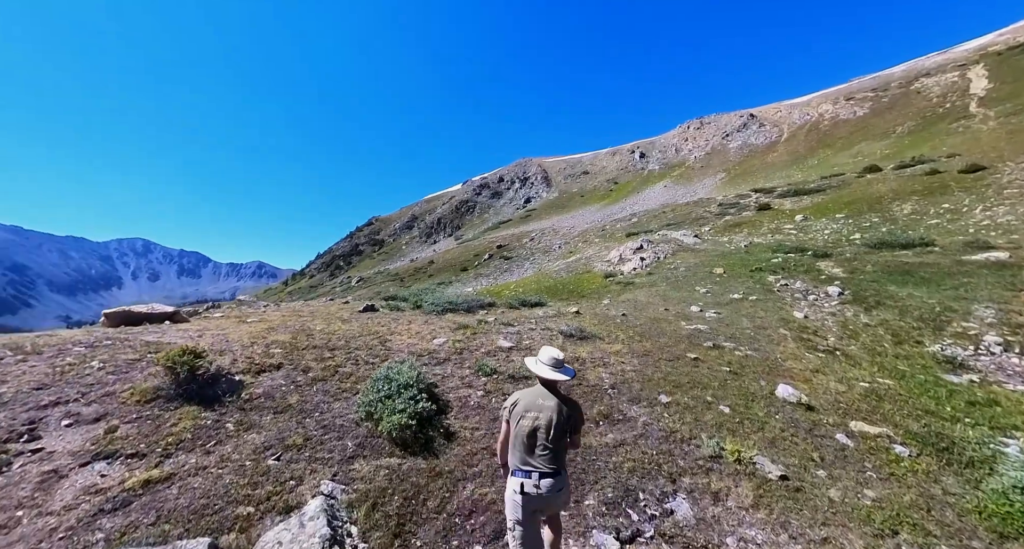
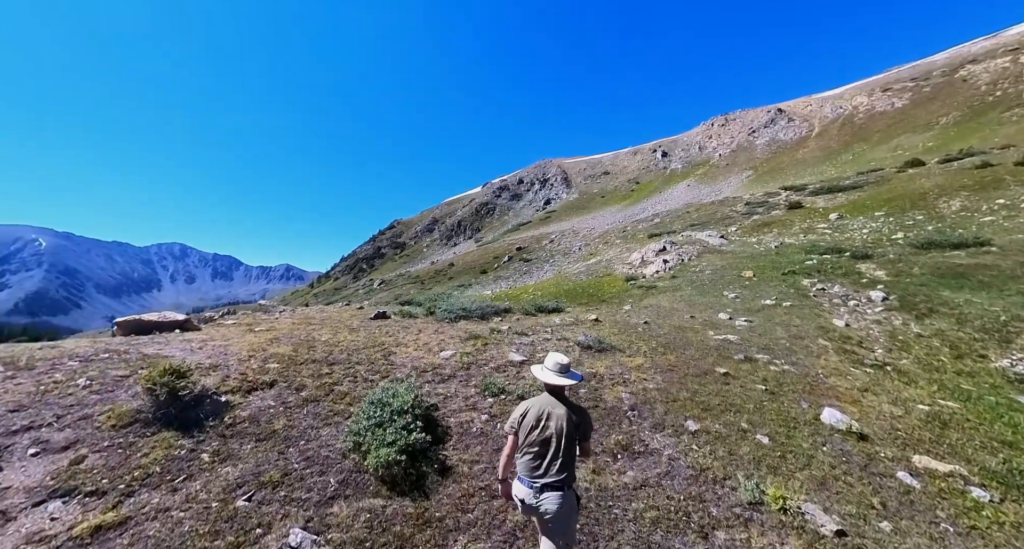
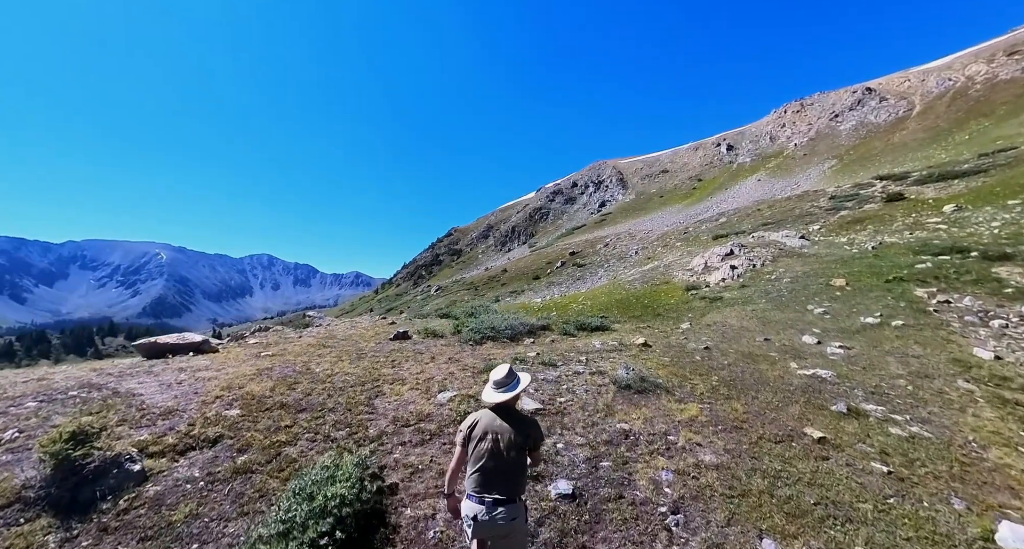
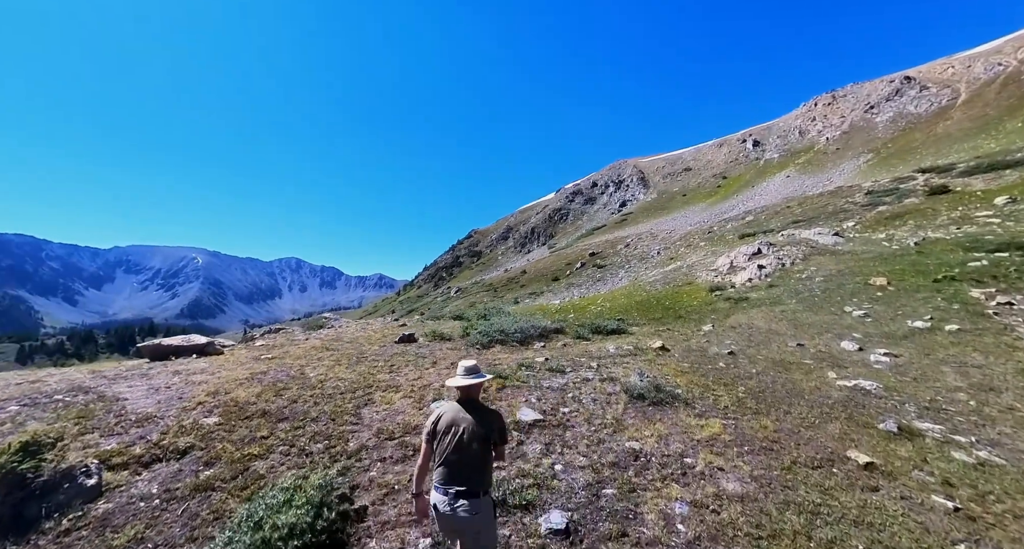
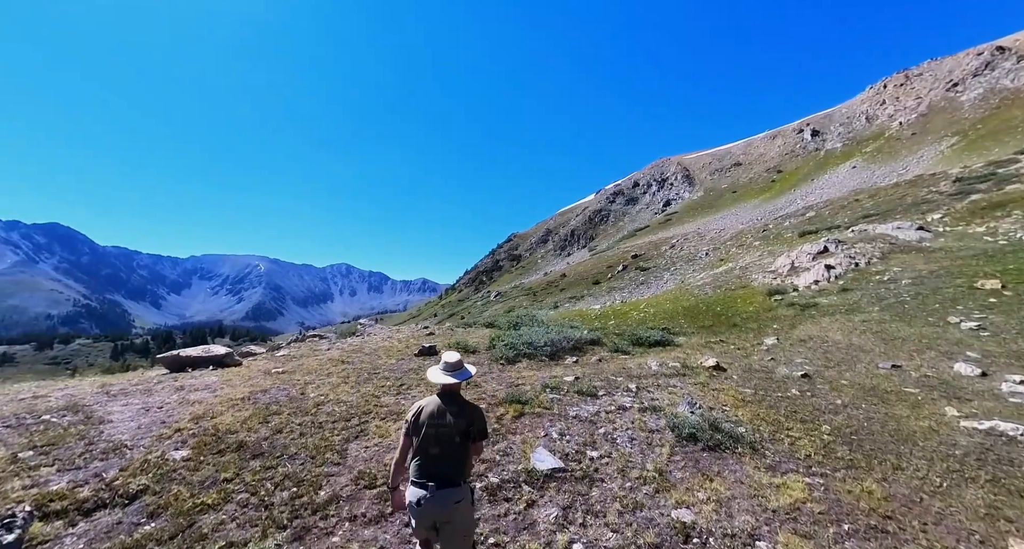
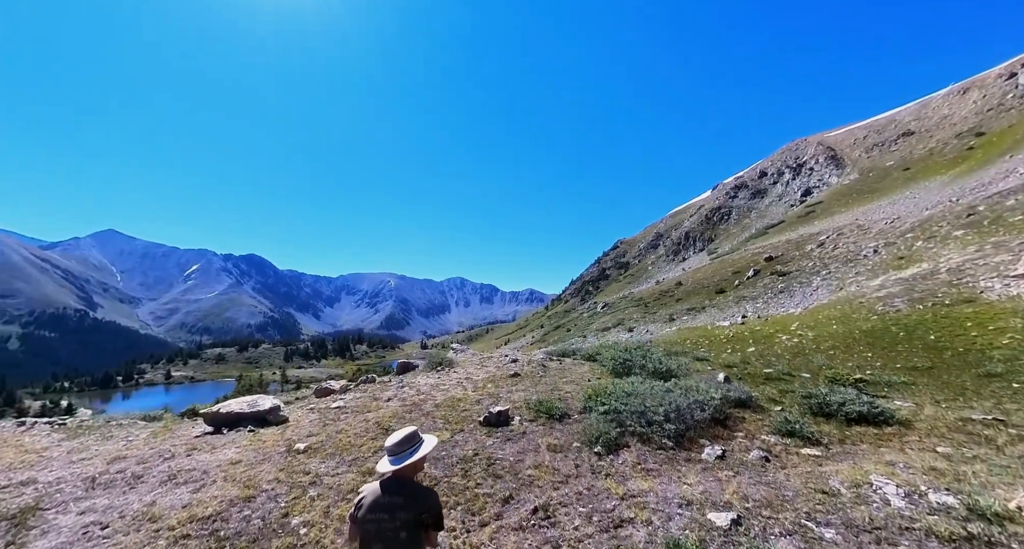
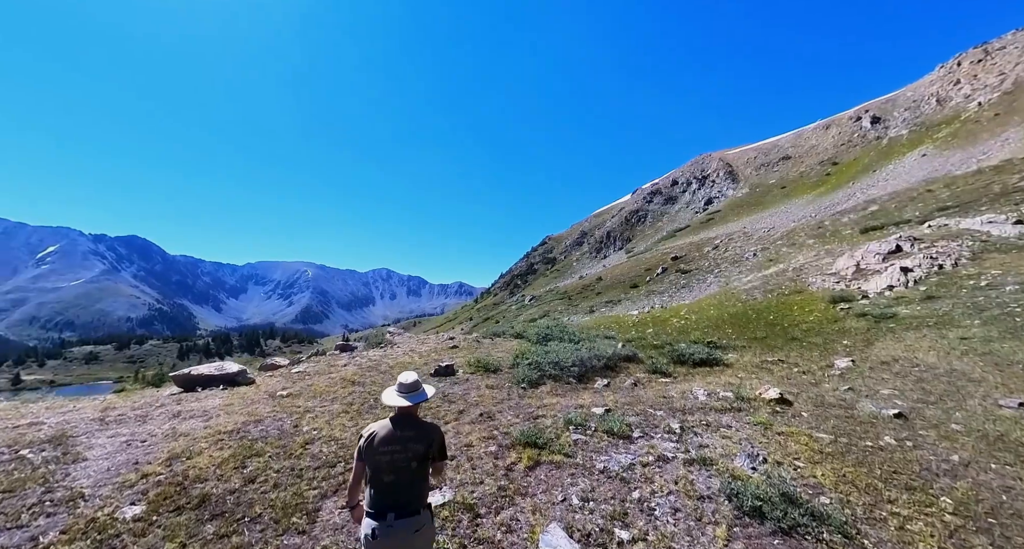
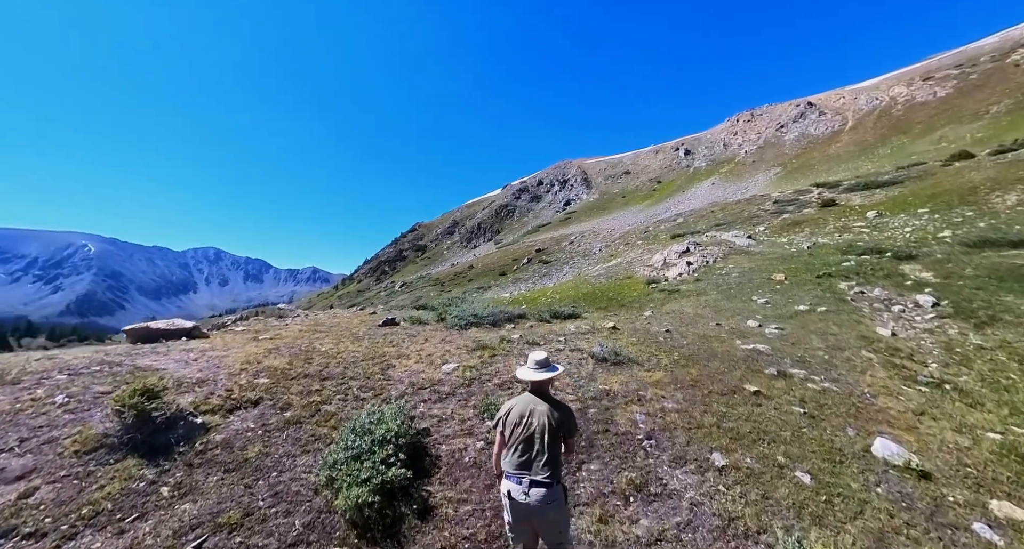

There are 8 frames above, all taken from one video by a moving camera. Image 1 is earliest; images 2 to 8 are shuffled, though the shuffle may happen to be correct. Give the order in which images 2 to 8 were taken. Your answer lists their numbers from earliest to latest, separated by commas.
2, 8, 3, 4, 5, 7, 6
